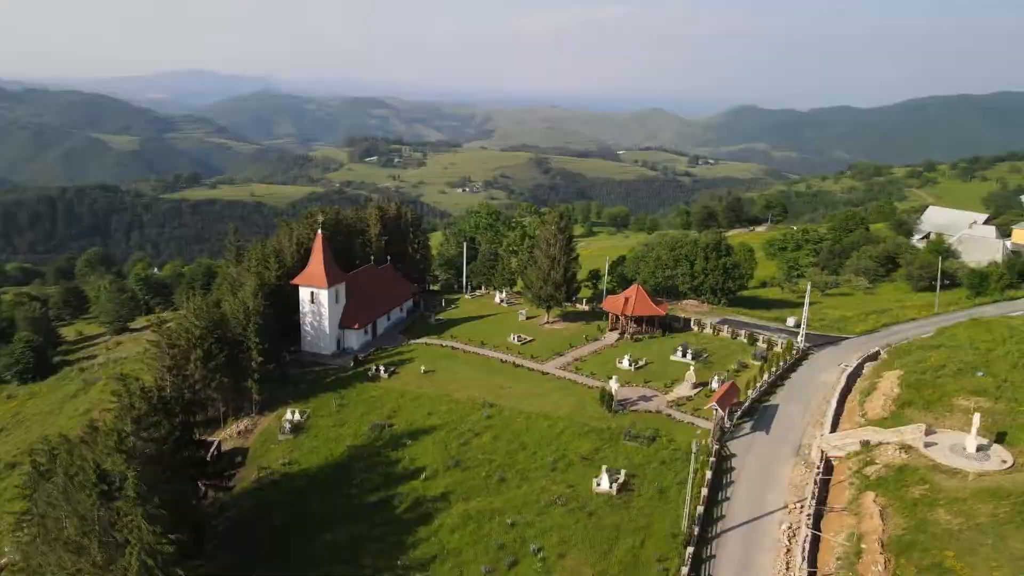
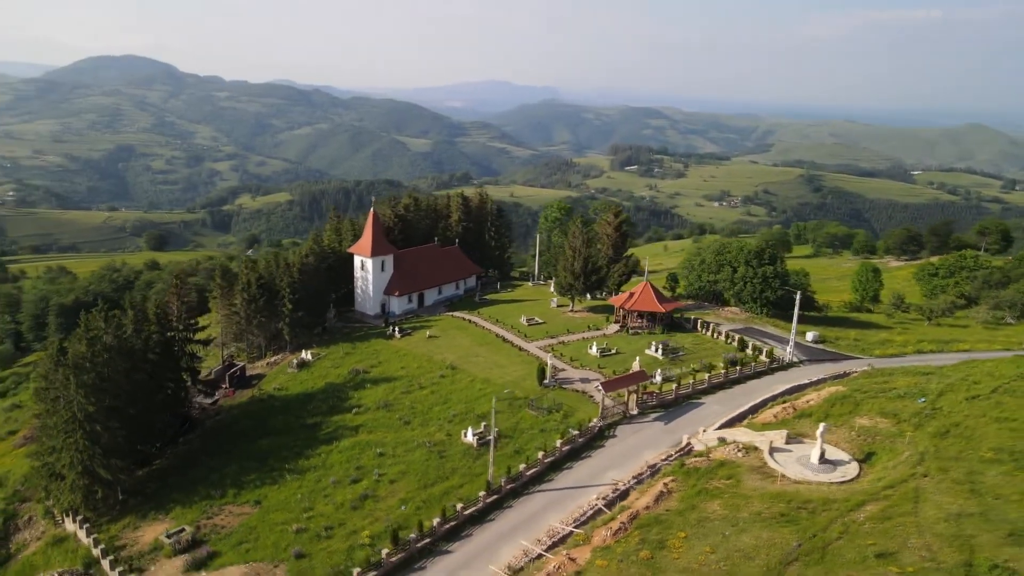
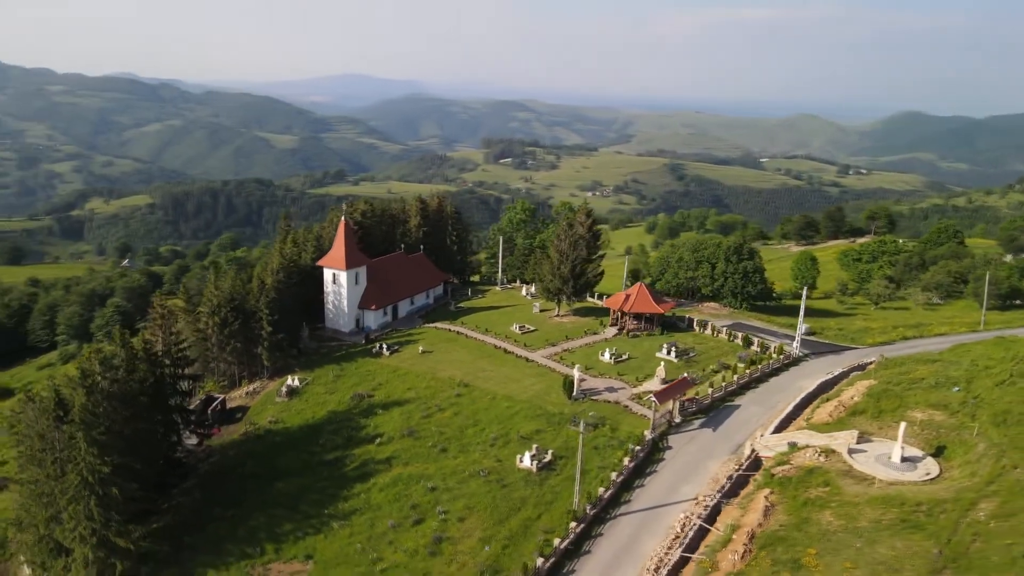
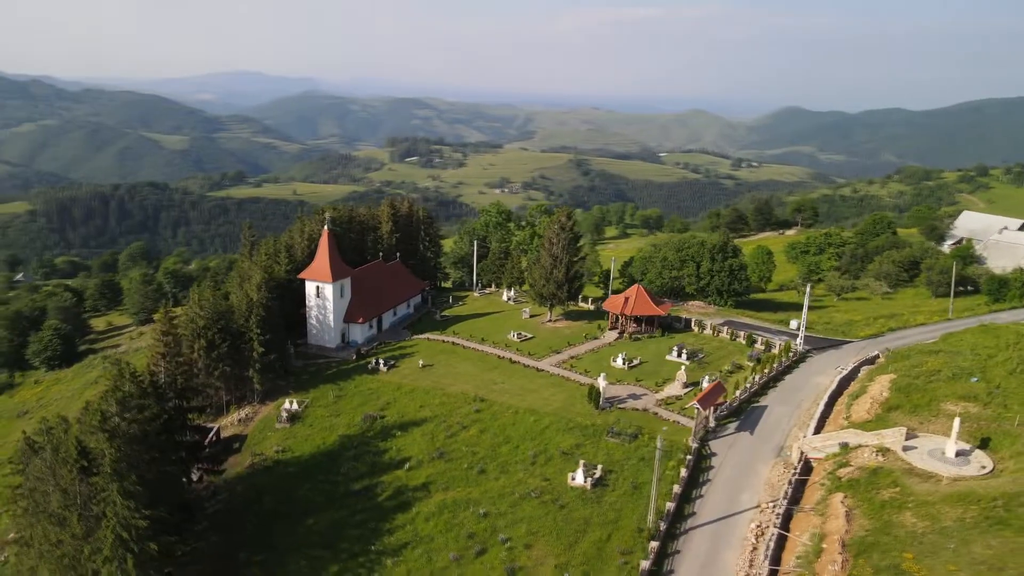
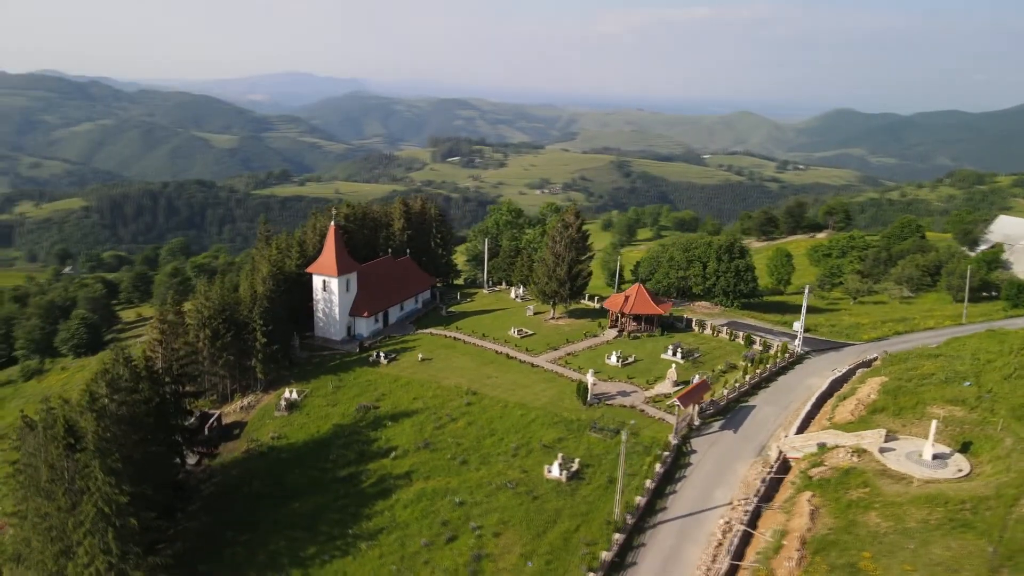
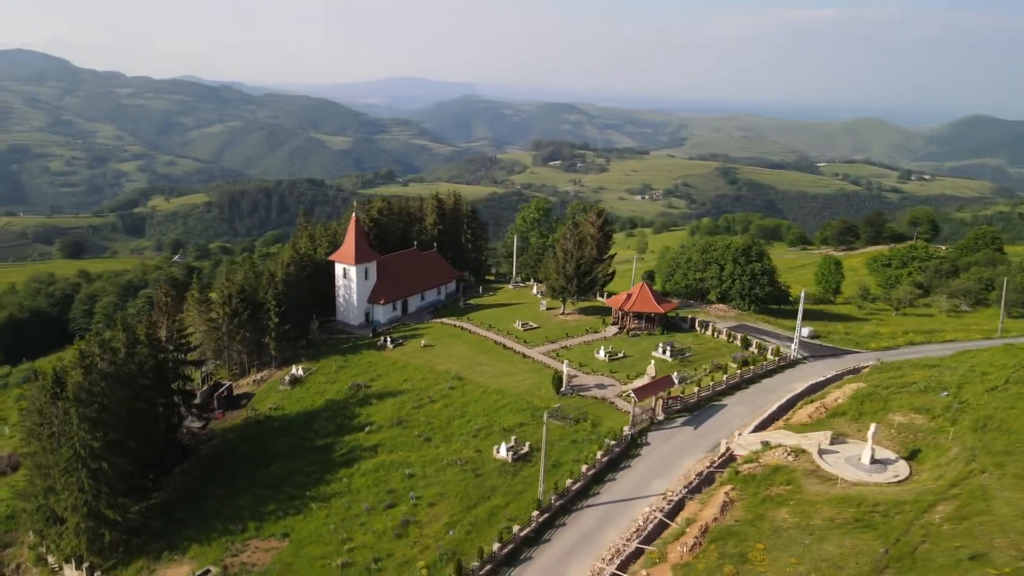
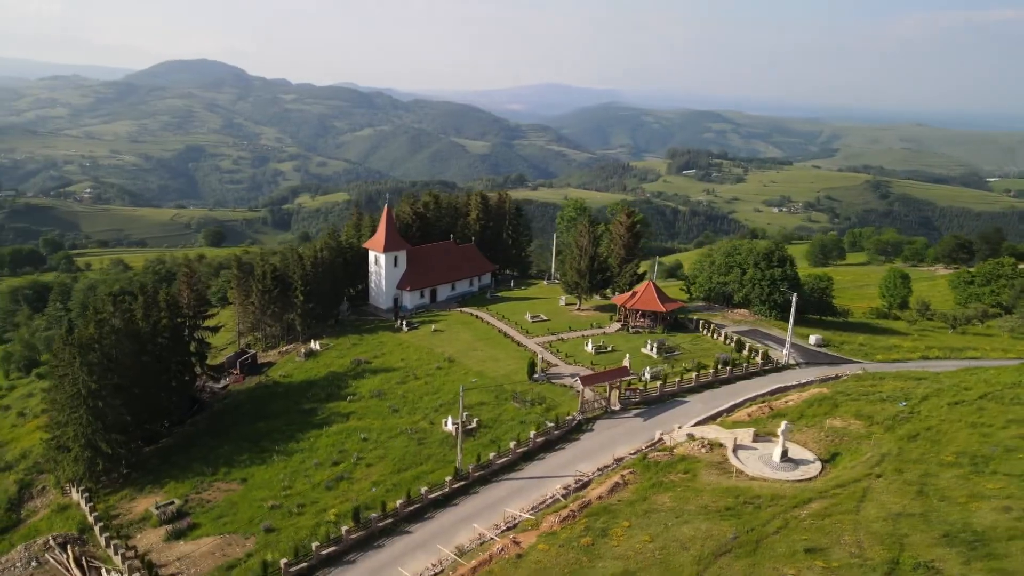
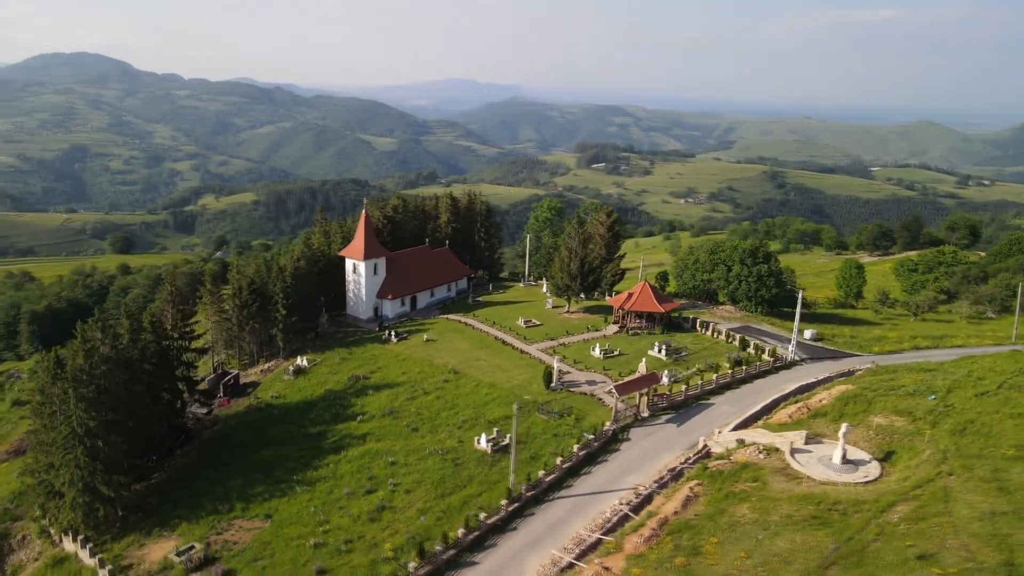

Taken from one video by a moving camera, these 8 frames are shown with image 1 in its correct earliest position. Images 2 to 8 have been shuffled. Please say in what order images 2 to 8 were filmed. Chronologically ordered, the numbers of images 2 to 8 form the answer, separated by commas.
4, 5, 3, 6, 8, 2, 7
